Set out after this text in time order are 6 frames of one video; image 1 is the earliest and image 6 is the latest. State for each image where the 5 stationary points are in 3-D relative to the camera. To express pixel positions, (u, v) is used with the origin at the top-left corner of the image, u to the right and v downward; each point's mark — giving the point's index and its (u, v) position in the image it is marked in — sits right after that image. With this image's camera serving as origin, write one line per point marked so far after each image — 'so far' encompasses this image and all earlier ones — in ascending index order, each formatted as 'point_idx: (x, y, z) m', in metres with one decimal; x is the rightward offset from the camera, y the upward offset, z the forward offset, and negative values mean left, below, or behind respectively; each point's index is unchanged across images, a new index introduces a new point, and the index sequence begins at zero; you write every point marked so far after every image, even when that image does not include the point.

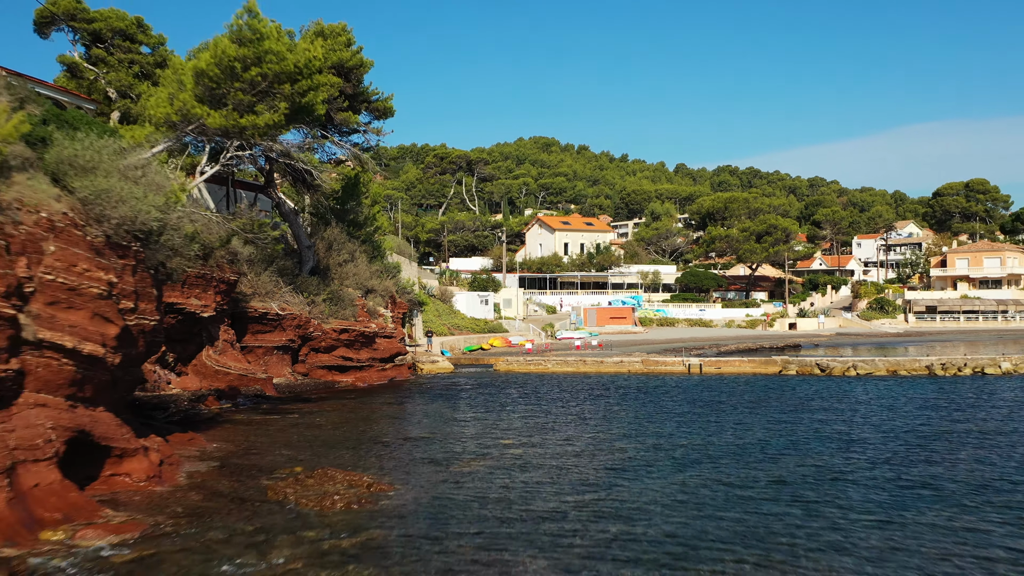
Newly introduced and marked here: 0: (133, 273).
0: (-5.0, +0.2, +14.4) m
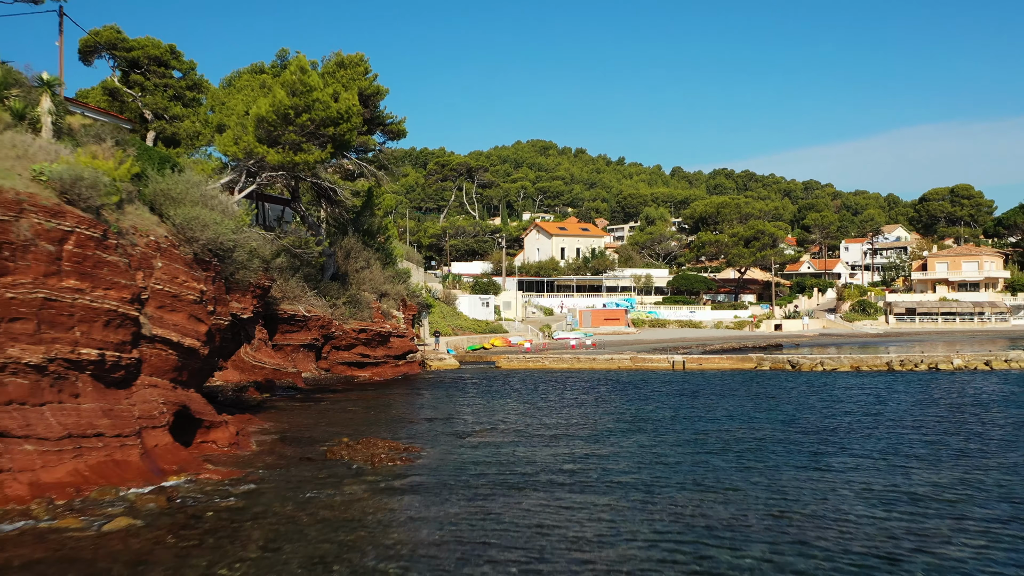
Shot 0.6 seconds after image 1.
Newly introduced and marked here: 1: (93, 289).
0: (-5.0, +0.1, +17.8) m
1: (-5.6, 0.0, +14.5) m
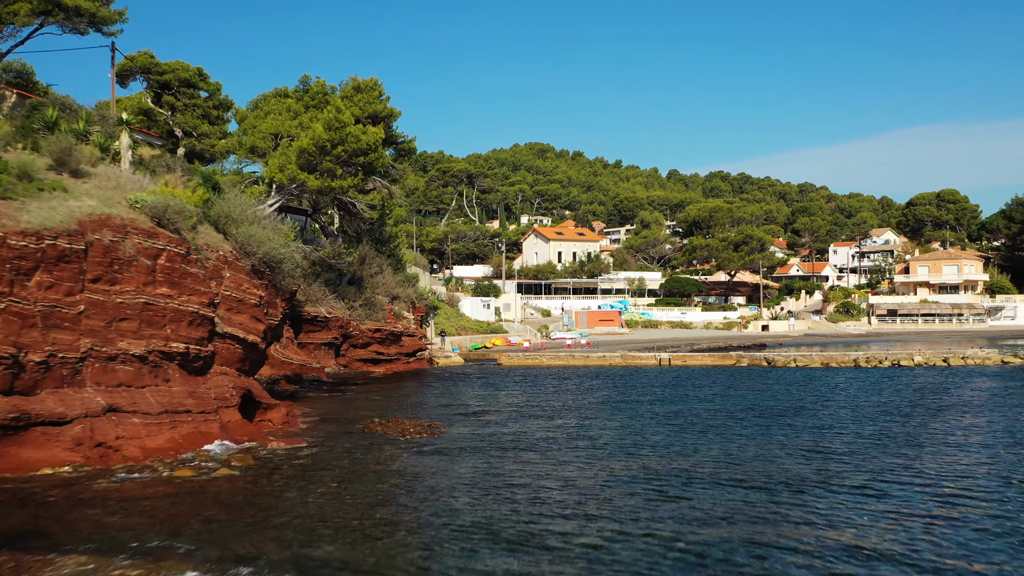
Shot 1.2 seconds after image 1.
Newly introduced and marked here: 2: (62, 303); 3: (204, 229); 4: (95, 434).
0: (-4.9, 0.0, +21.3) m
1: (-5.6, -0.1, +18.0) m
2: (-6.7, -0.2, +16.0) m
3: (-5.7, +1.1, +20.1) m
4: (-6.0, -2.1, +15.6) m
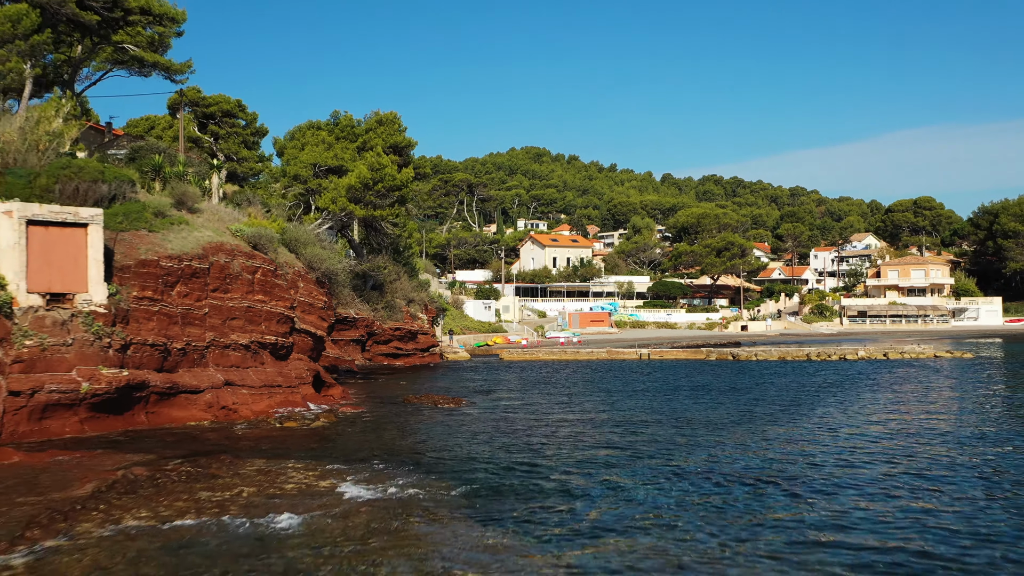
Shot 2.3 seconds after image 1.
0: (-4.8, -0.1, +27.5) m
1: (-5.5, -0.3, +24.2) m
2: (-6.6, -0.3, +22.2) m
3: (-5.7, +0.9, +26.3) m
4: (-5.9, -2.3, +21.8) m
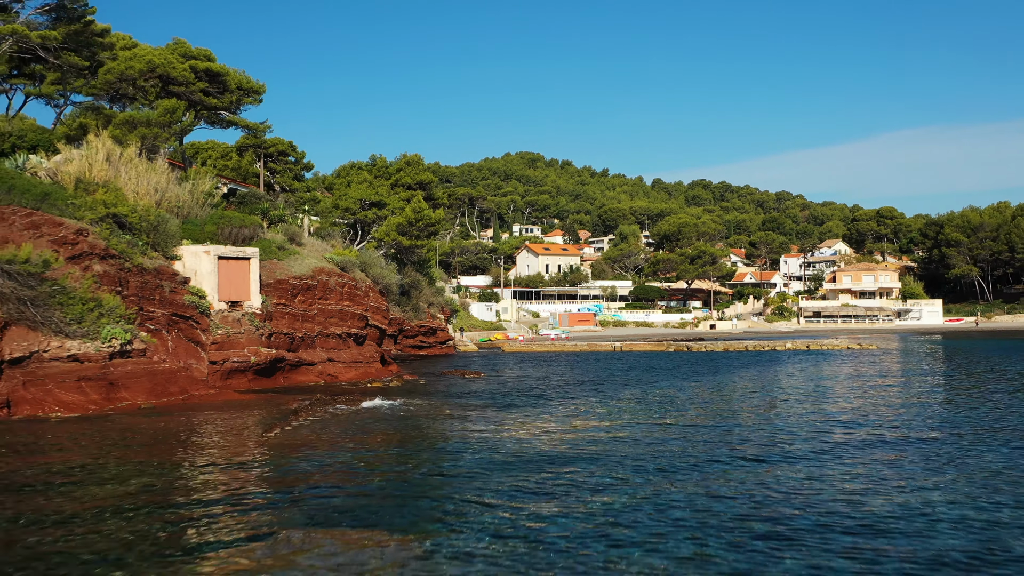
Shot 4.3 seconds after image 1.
0: (-4.8, -0.4, +39.2) m
1: (-5.4, -0.6, +35.9) m
2: (-6.5, -0.6, +33.9) m
3: (-5.6, +0.6, +38.0) m
4: (-5.8, -2.6, +33.5) m
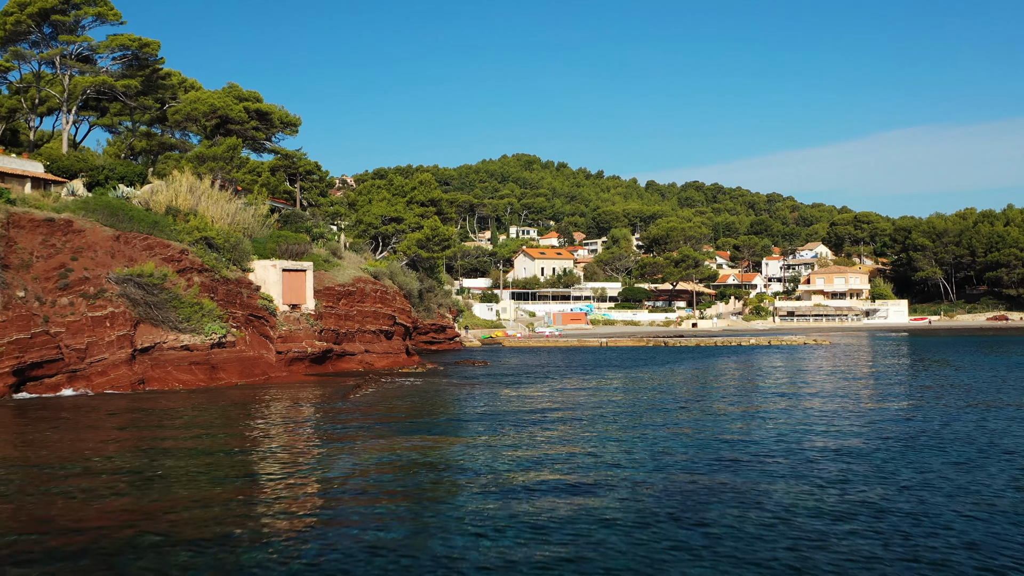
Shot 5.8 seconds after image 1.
0: (-4.7, -0.6, +47.5) m
1: (-5.4, -0.8, +44.2) m
2: (-6.5, -0.9, +42.2) m
3: (-5.6, +0.4, +46.3) m
4: (-5.8, -2.8, +41.8) m
